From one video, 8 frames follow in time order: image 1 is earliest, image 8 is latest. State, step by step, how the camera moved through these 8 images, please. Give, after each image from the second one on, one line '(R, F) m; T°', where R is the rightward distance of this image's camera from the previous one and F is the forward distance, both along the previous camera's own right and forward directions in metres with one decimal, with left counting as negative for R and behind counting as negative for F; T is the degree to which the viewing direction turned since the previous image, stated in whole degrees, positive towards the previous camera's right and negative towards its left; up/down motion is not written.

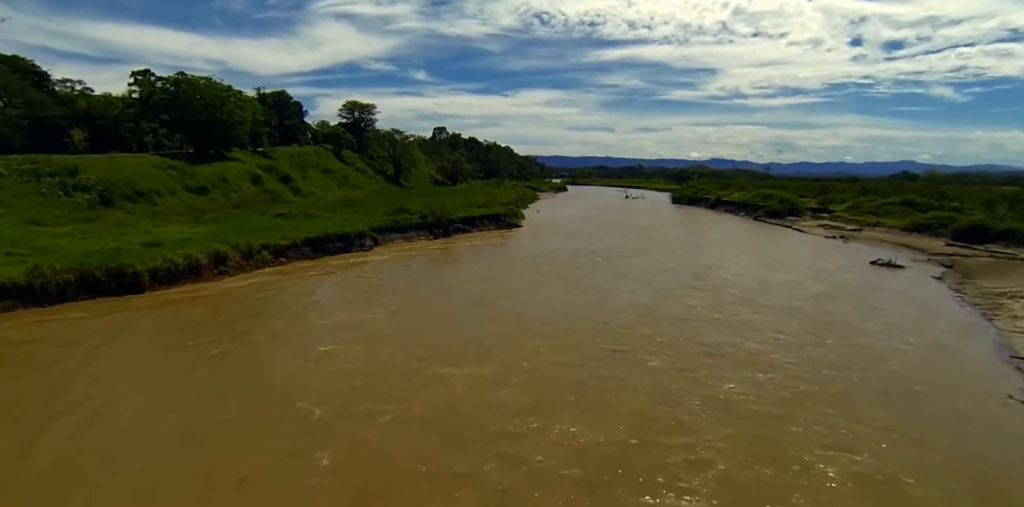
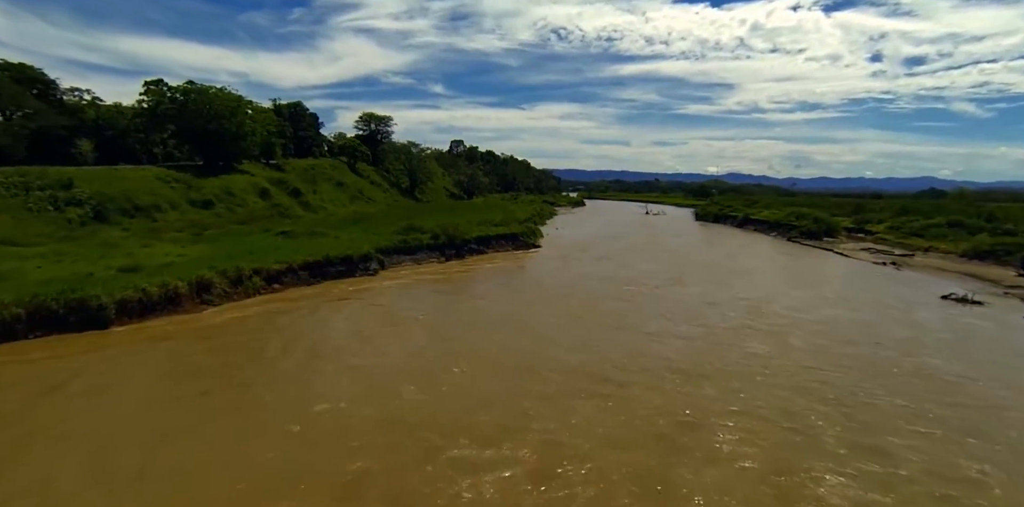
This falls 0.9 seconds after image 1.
(-0.3, +3.0) m; -2°
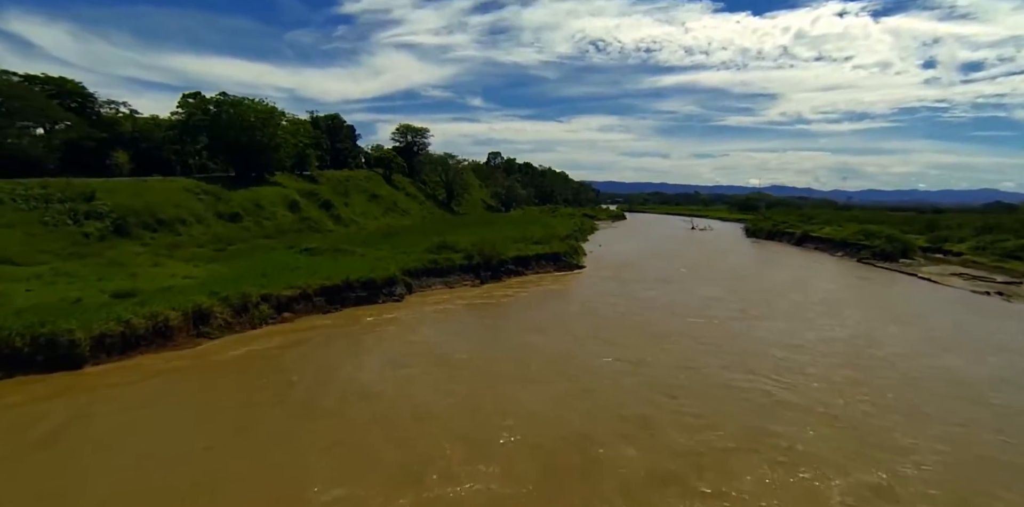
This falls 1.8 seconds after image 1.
(-0.3, +3.3) m; -4°
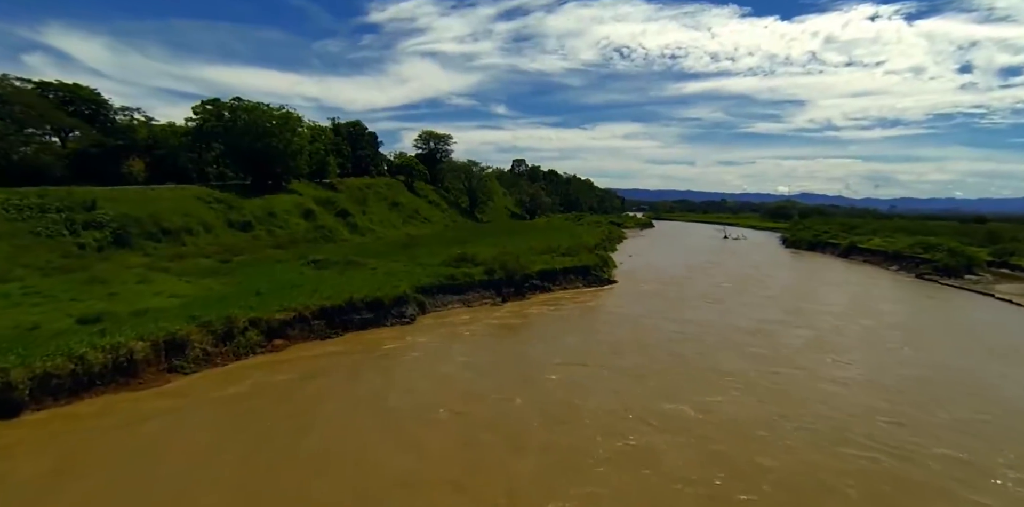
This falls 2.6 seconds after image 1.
(-0.1, +3.0) m; -2°
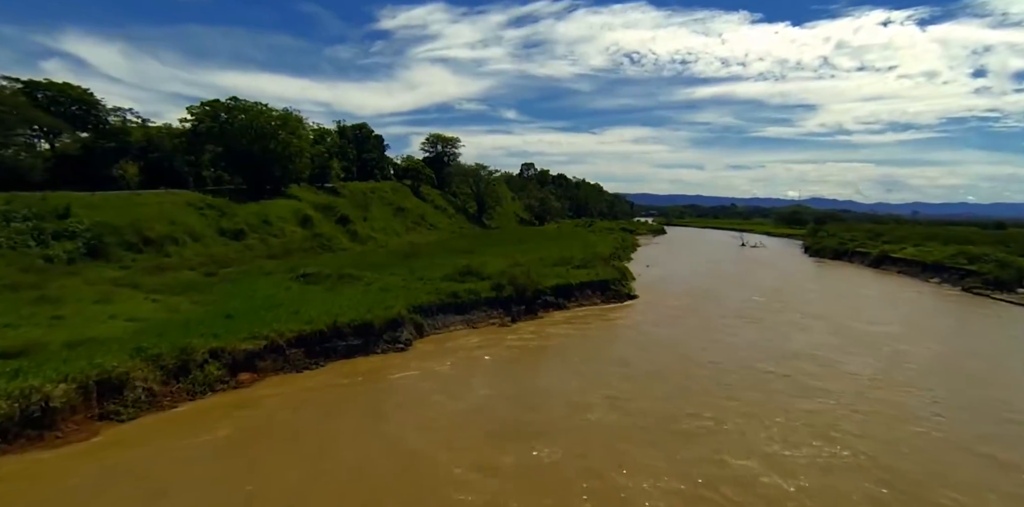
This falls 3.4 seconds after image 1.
(-0.1, +2.9) m; -1°
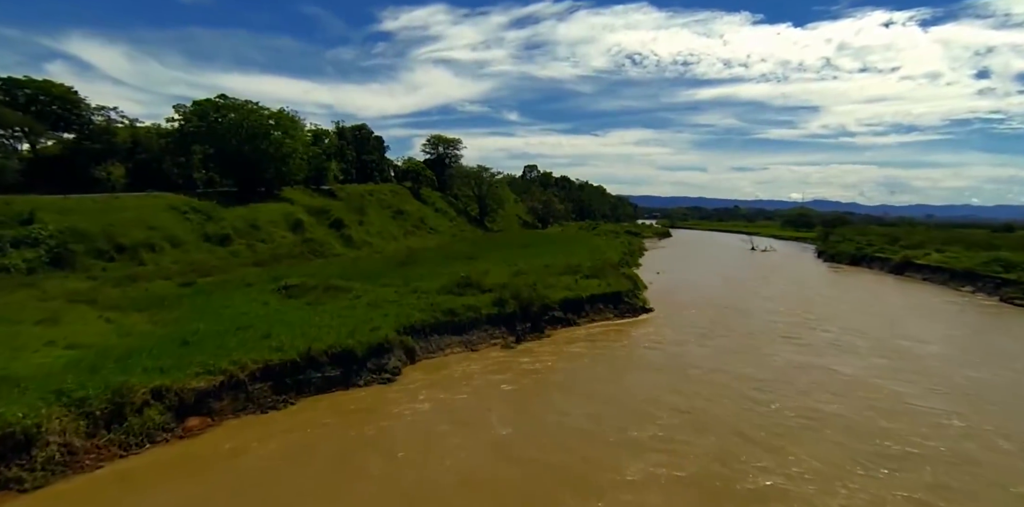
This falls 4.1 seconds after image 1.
(-0.1, +2.6) m; 0°
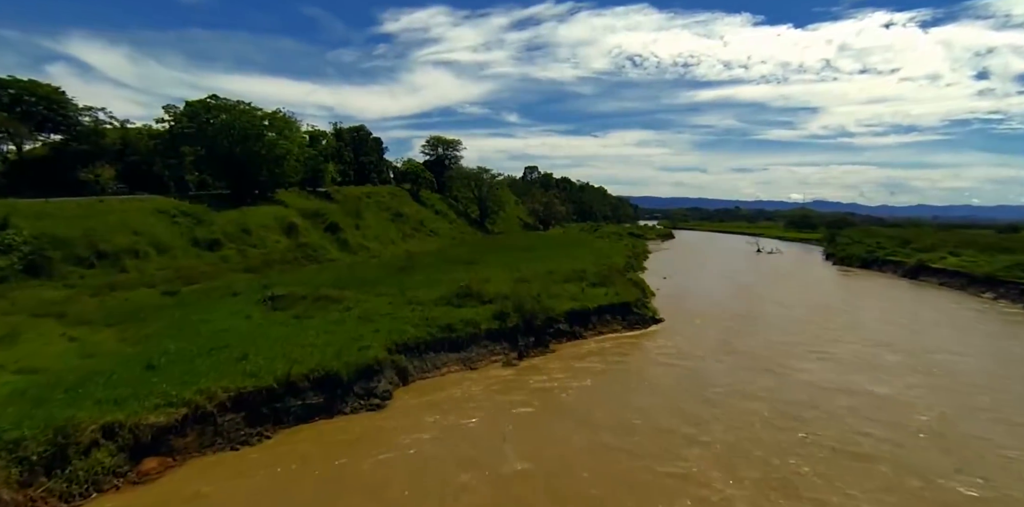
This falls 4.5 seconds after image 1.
(-0.1, +1.6) m; 0°
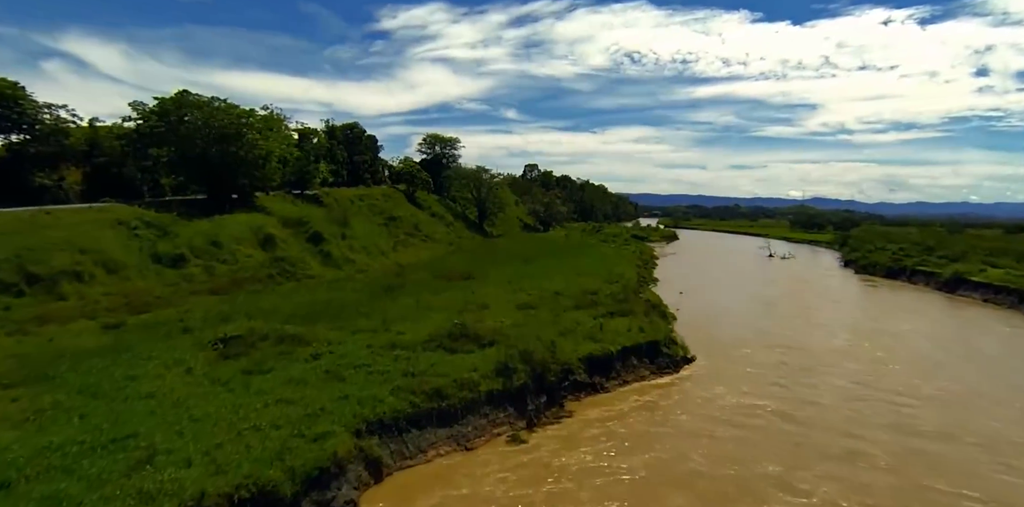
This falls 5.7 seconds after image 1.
(-0.2, +4.1) m; 0°
